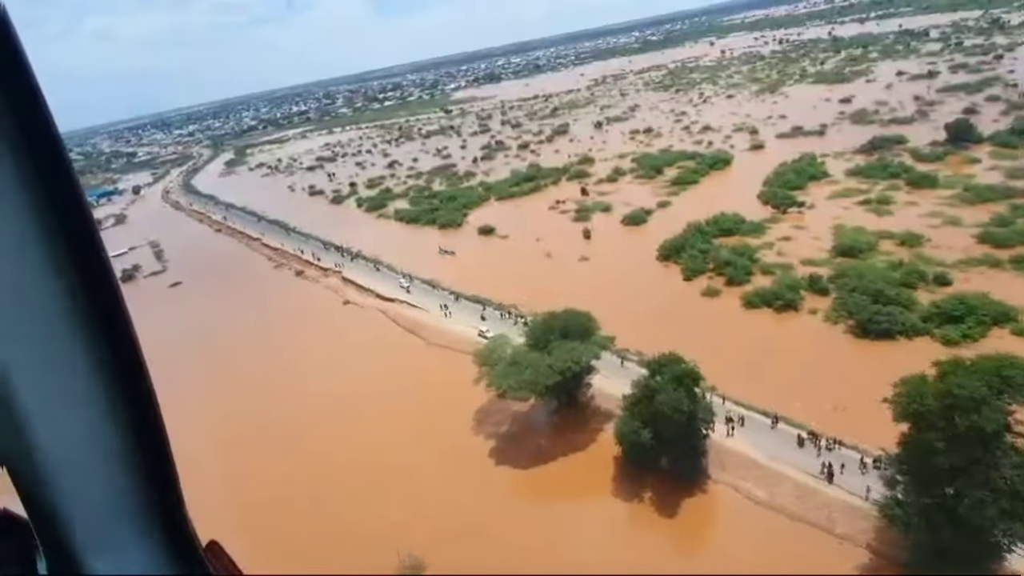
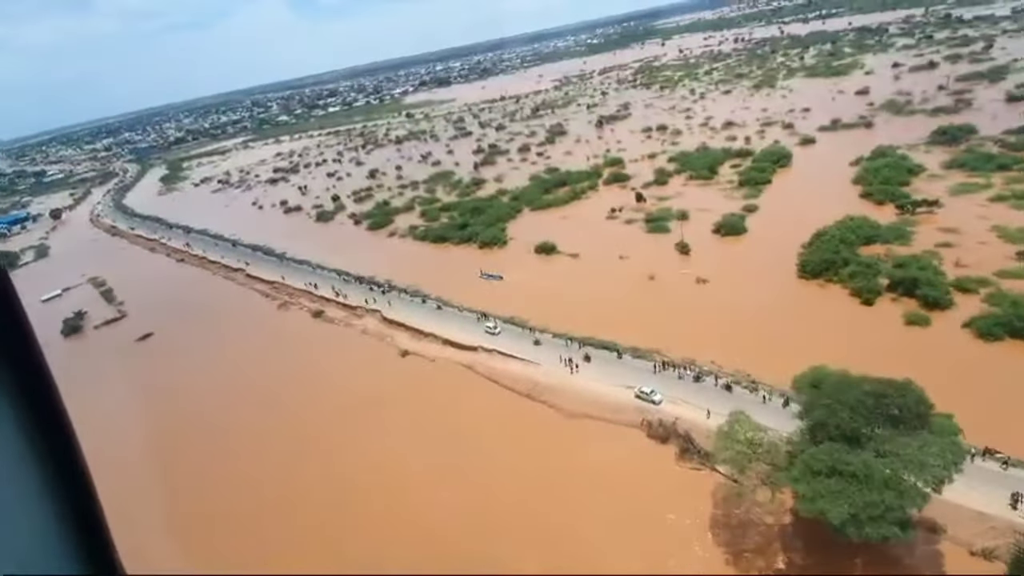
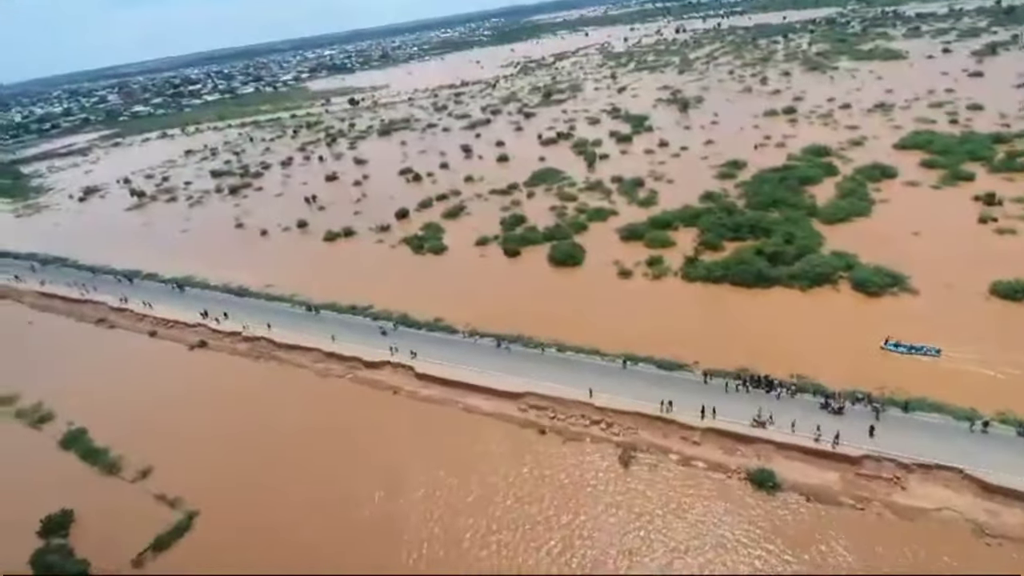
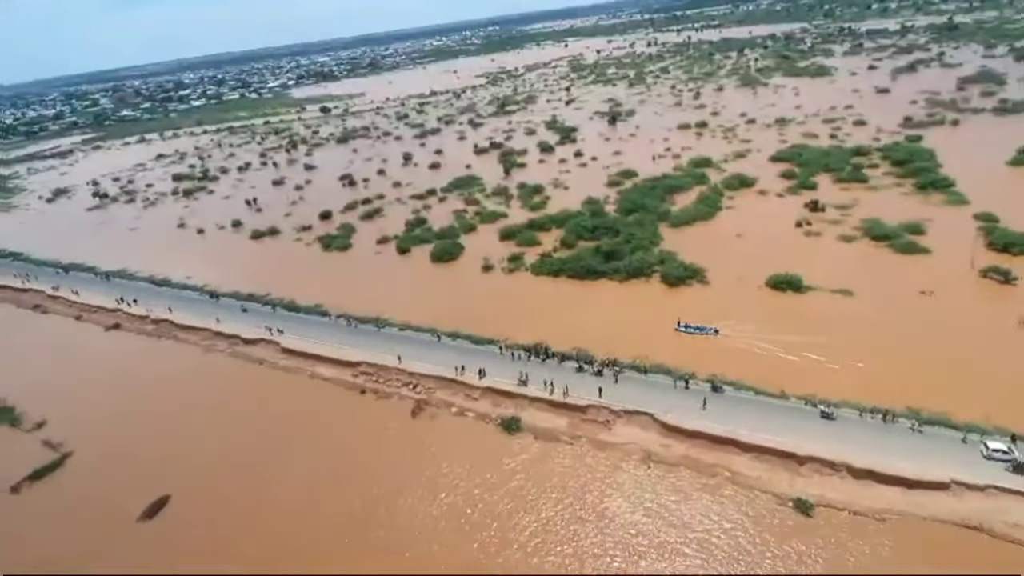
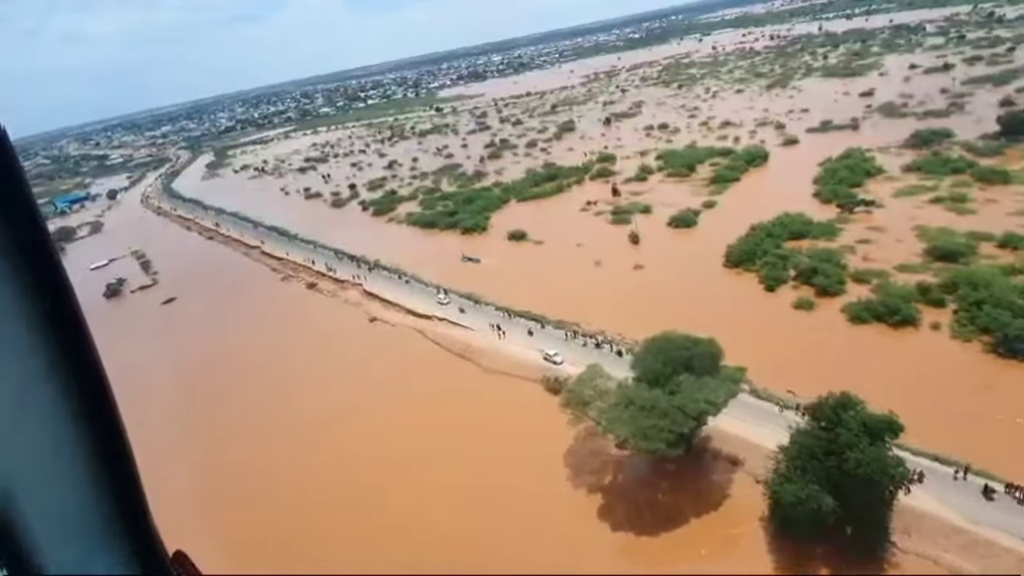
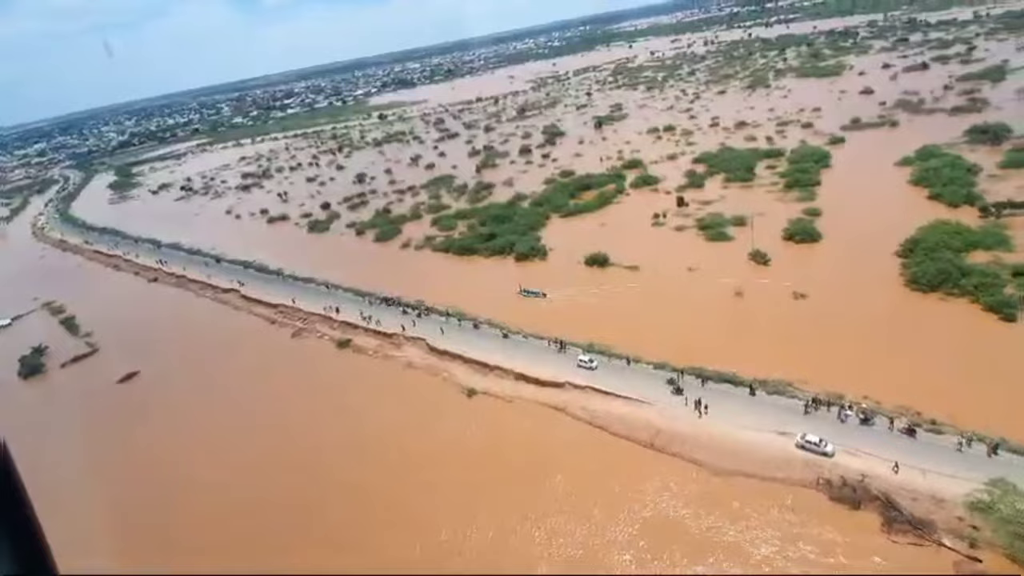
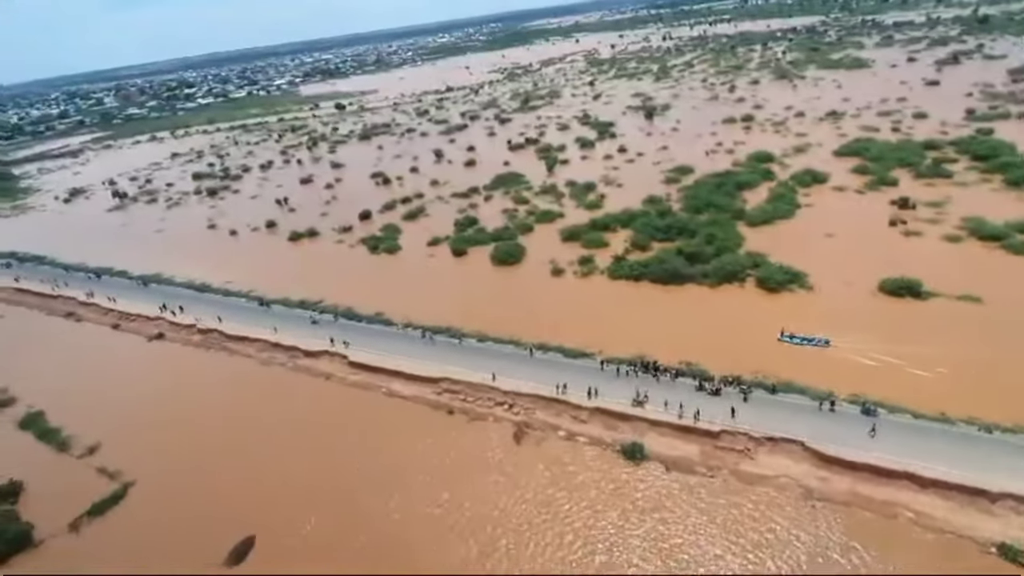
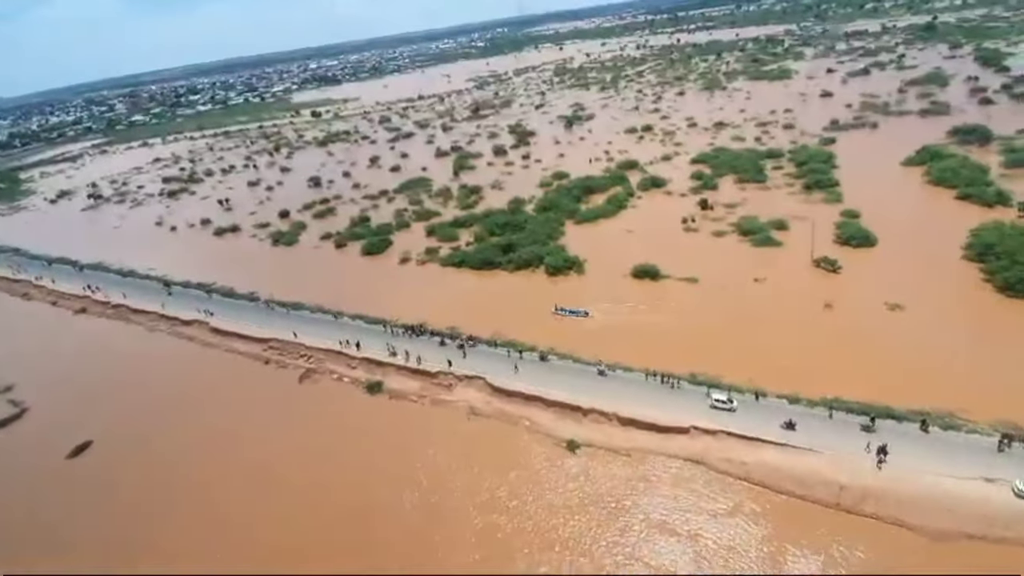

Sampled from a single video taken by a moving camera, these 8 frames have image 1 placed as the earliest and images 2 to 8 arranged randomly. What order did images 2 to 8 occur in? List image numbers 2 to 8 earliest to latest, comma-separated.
5, 2, 6, 8, 4, 7, 3
